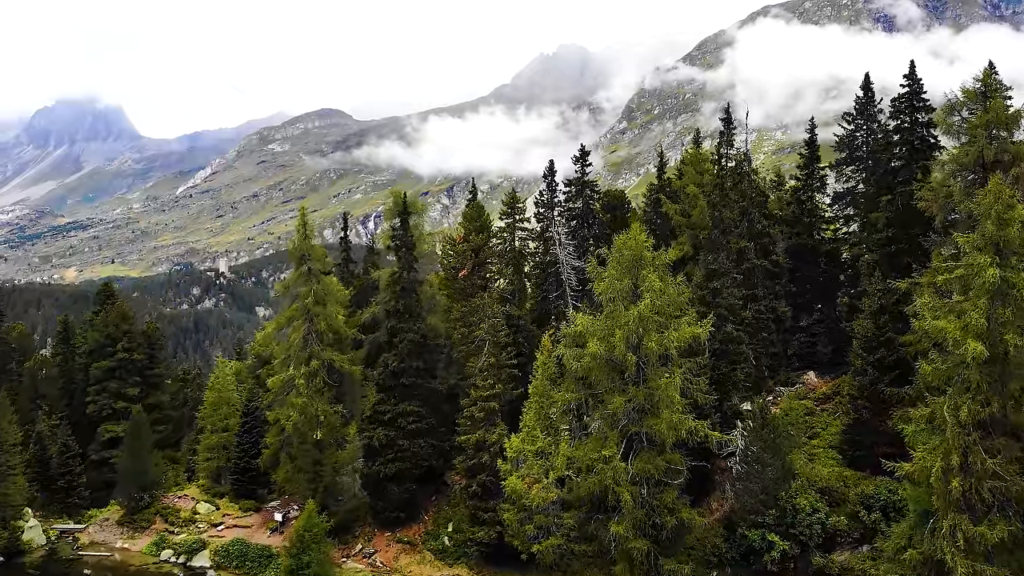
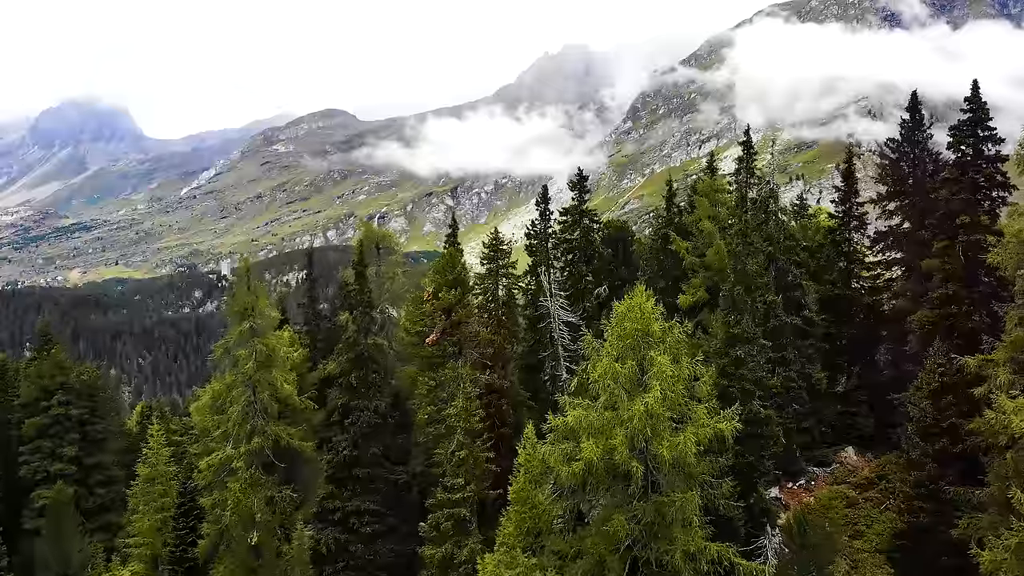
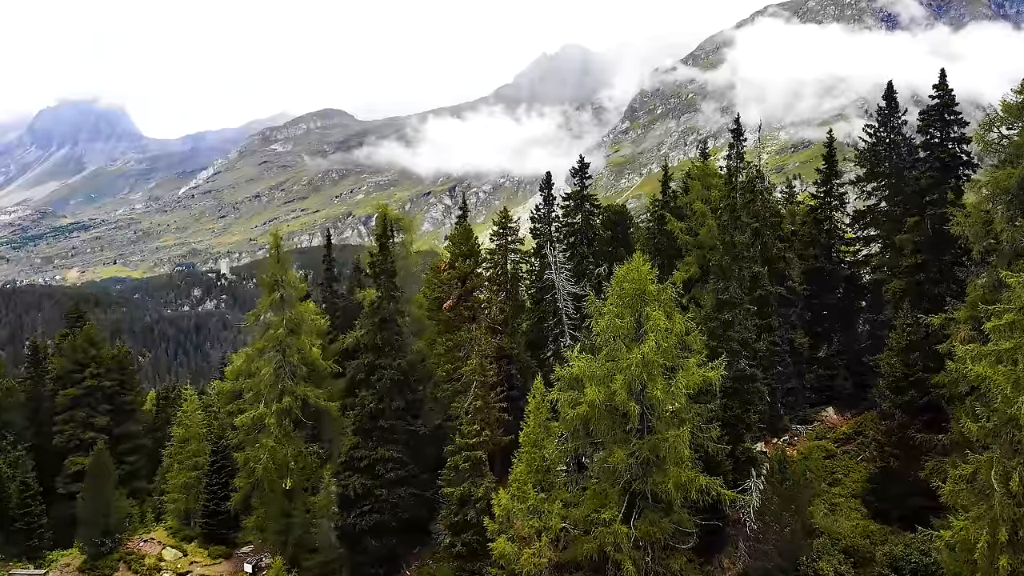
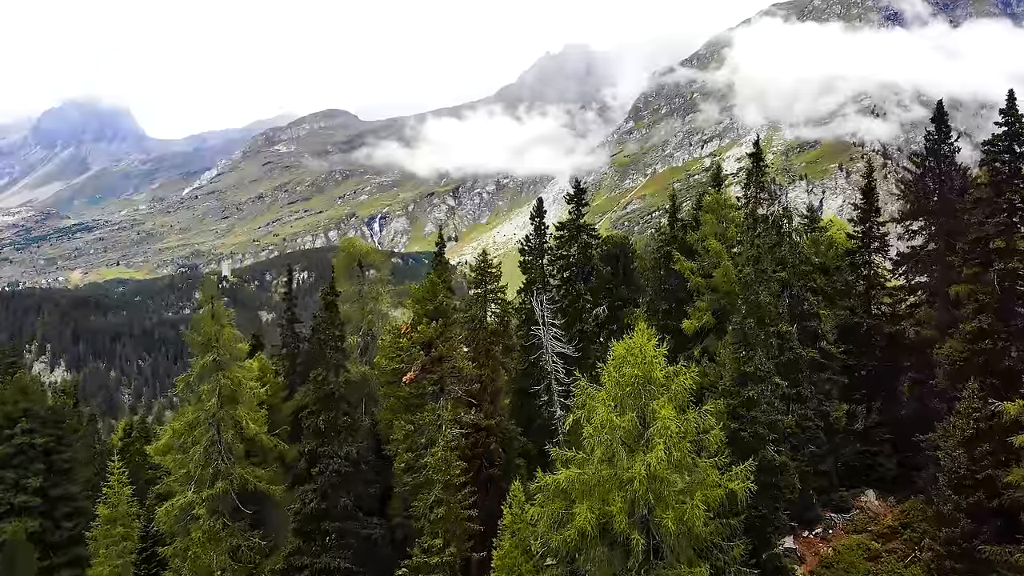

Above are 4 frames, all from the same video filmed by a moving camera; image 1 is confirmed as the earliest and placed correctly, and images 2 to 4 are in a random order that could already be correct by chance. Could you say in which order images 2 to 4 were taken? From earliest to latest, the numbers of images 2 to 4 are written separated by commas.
3, 2, 4
